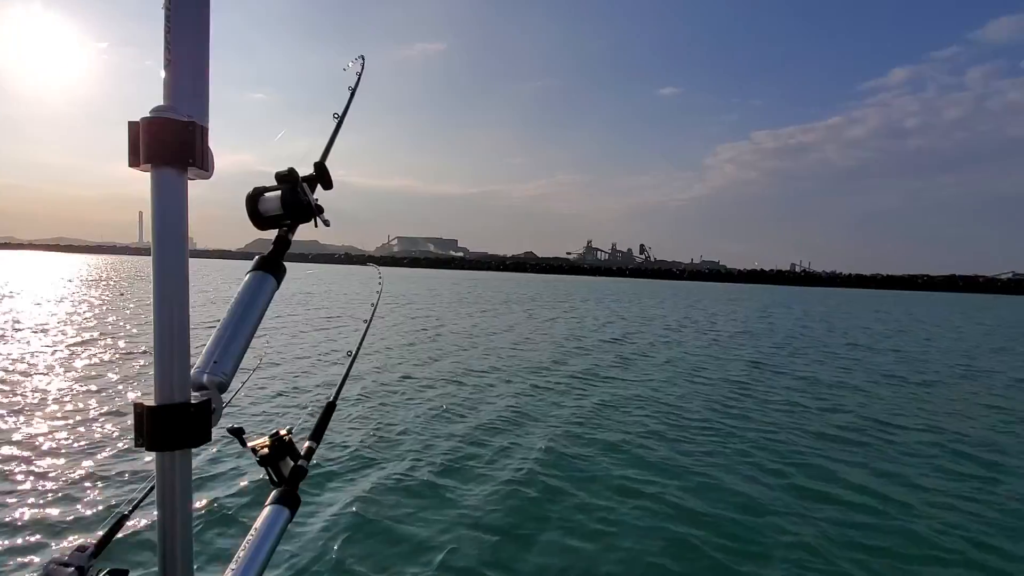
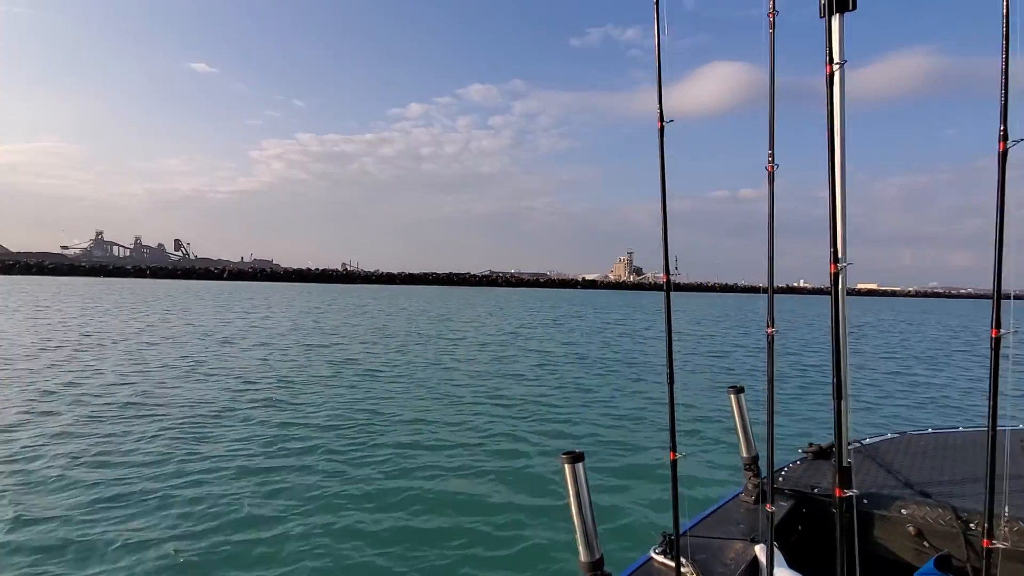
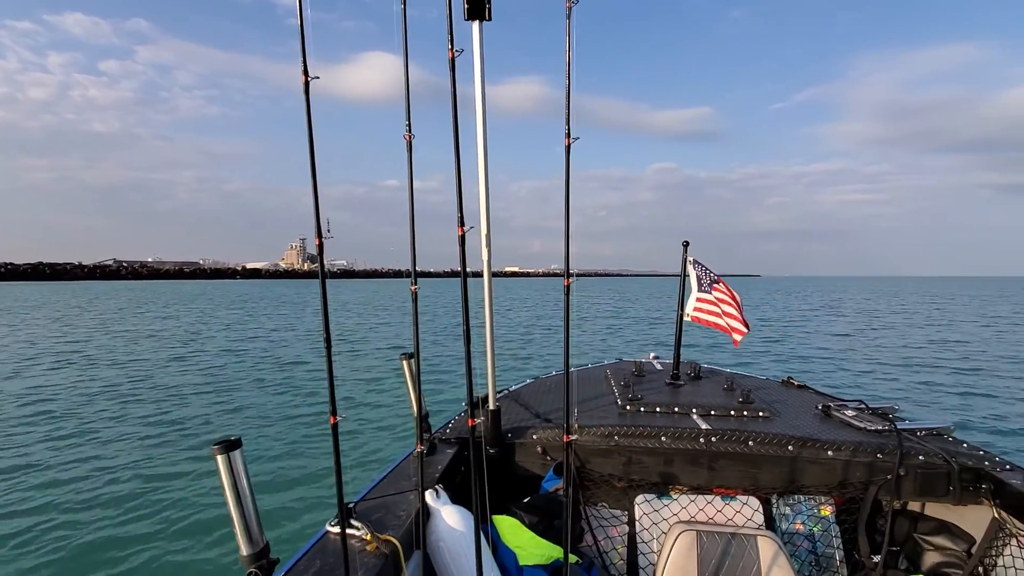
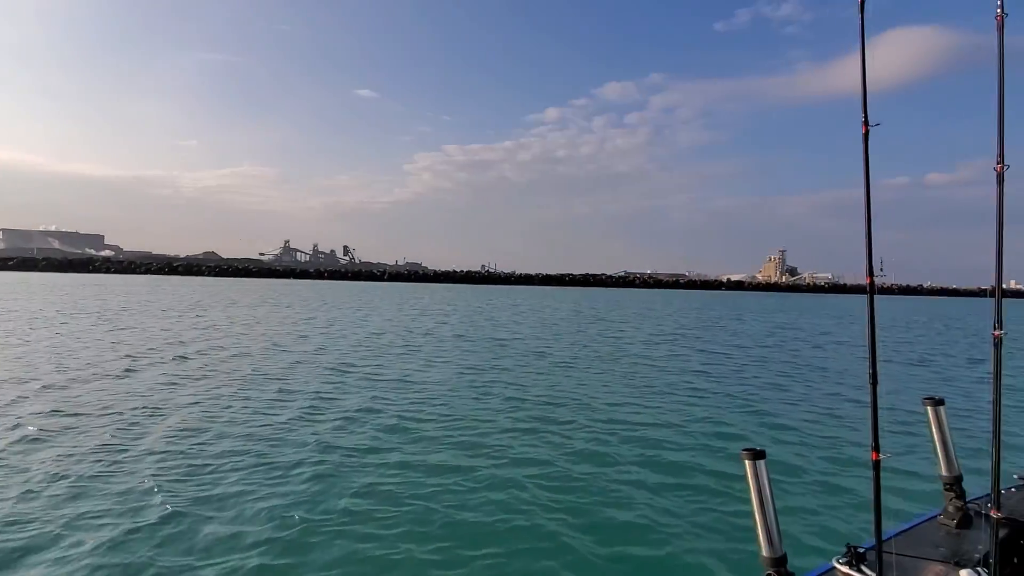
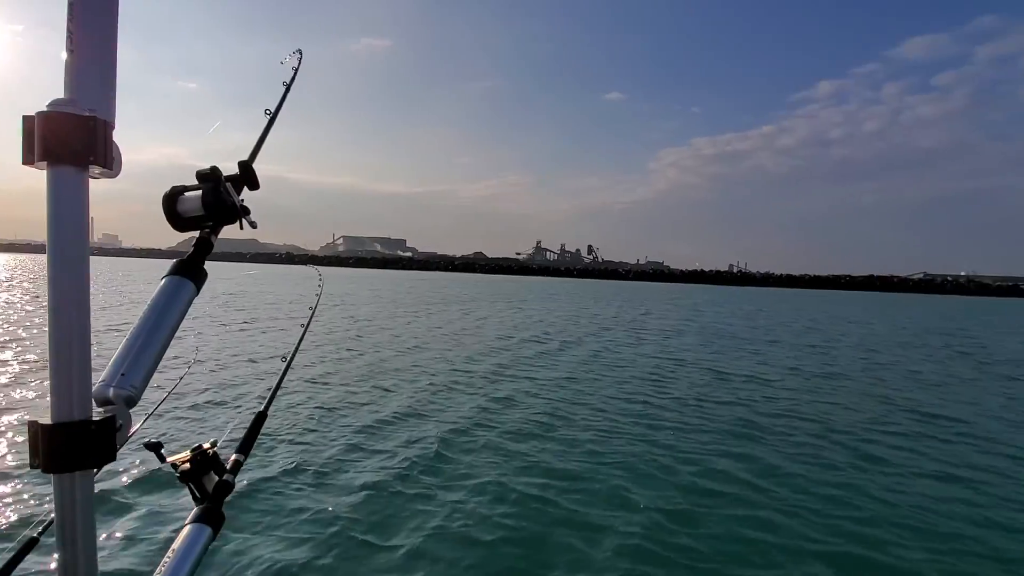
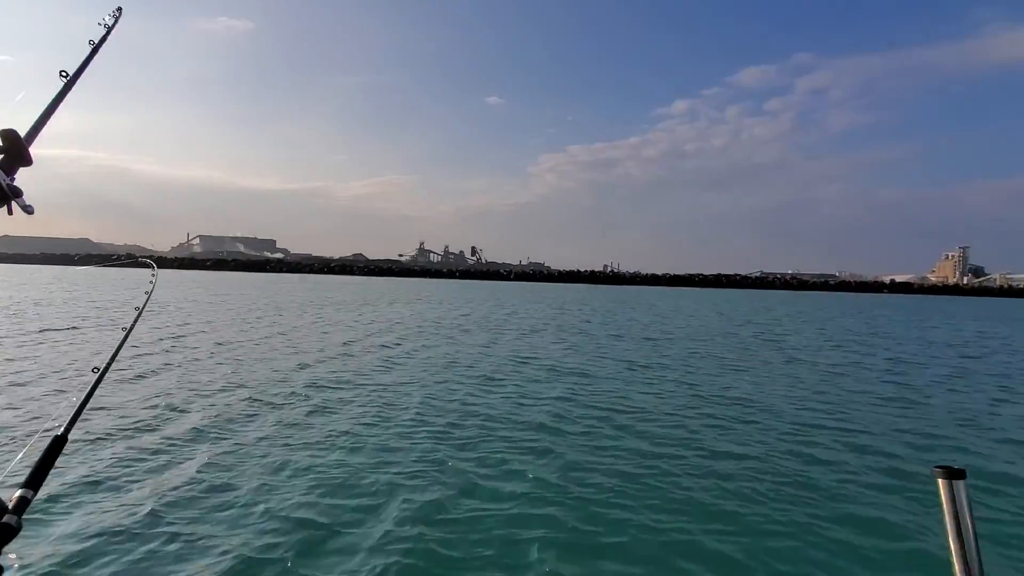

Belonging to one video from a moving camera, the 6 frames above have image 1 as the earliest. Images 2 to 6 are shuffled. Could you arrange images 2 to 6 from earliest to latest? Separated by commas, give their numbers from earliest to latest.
5, 6, 4, 2, 3
